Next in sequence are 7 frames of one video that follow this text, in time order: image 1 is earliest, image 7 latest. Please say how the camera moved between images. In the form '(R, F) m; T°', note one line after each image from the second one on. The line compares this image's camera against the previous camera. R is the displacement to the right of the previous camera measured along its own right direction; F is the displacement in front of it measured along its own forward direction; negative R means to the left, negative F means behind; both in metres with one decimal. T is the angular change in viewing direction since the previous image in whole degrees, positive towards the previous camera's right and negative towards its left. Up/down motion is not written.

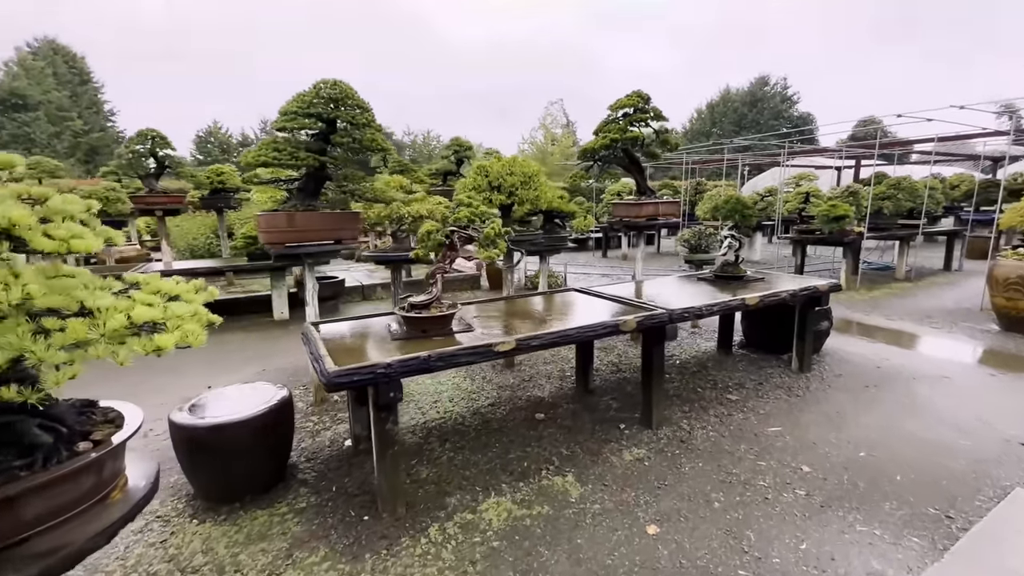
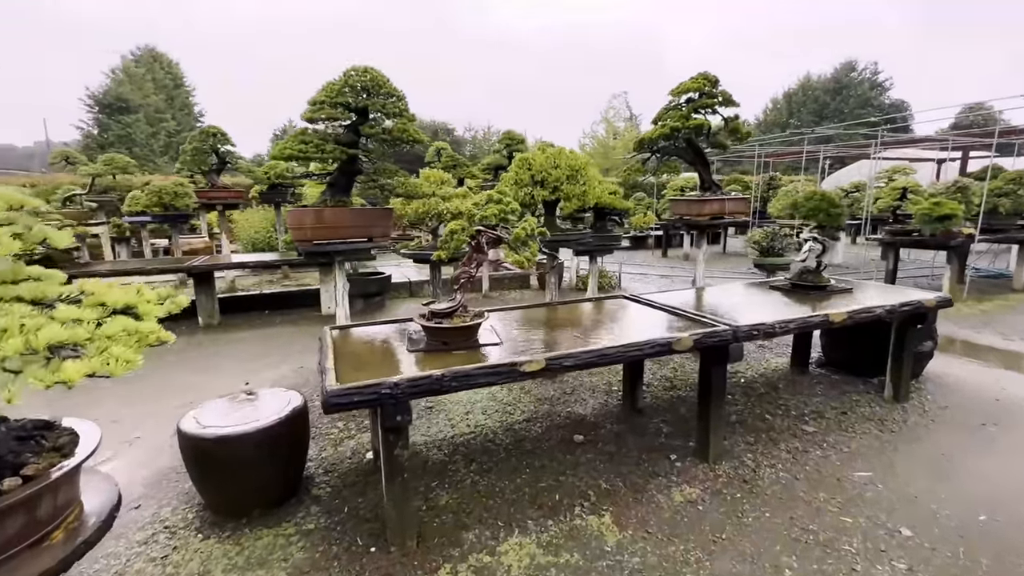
(+0.2, +0.5) m; -7°
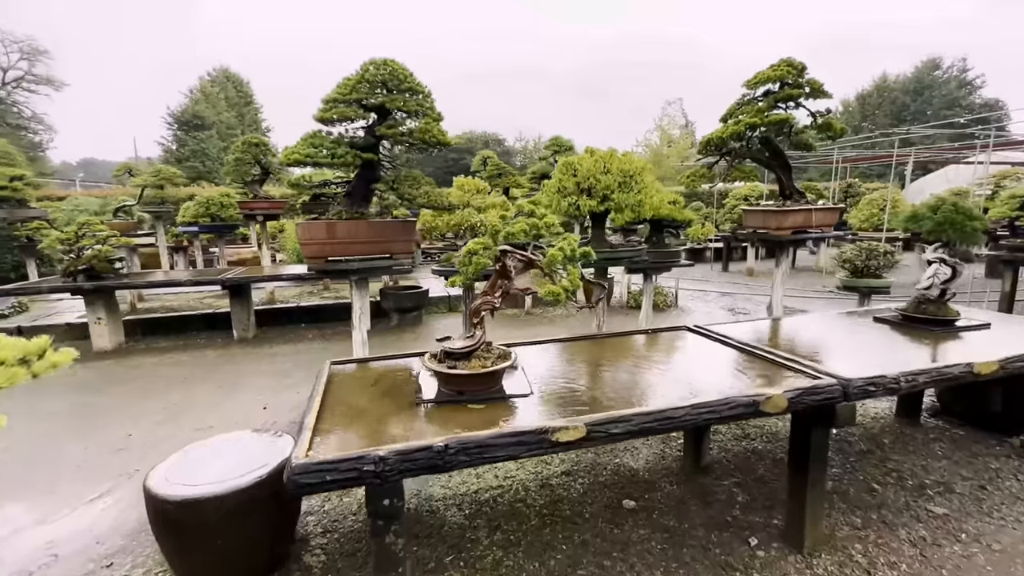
(+0.1, +0.8) m; -6°
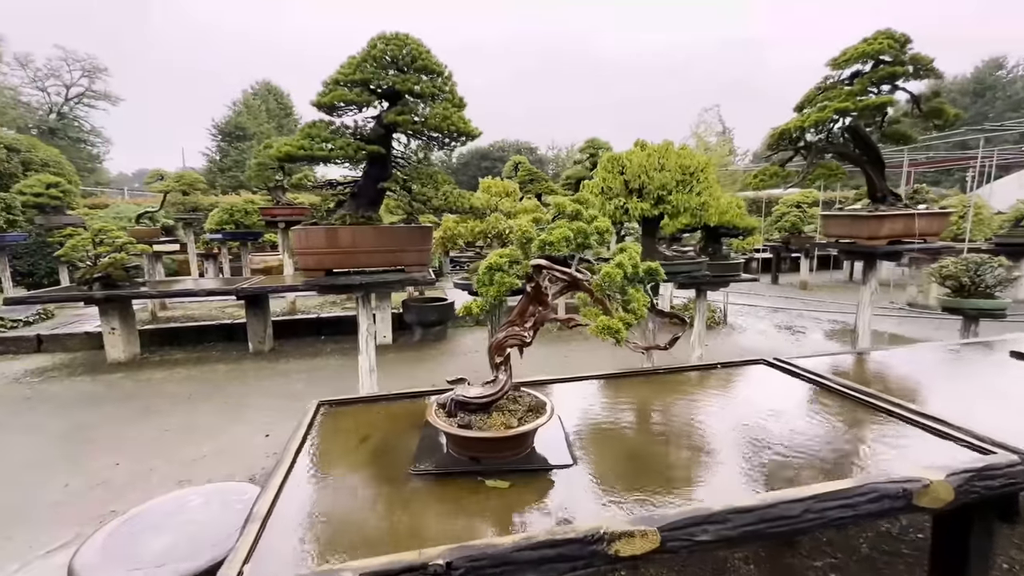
(0.0, +0.8) m; -4°
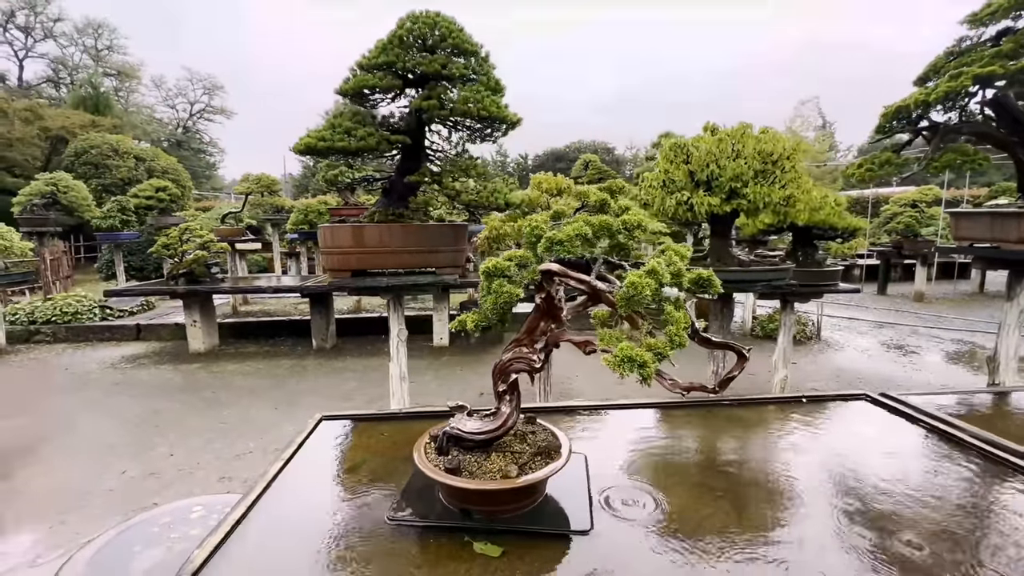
(+0.2, +0.4) m; -9°
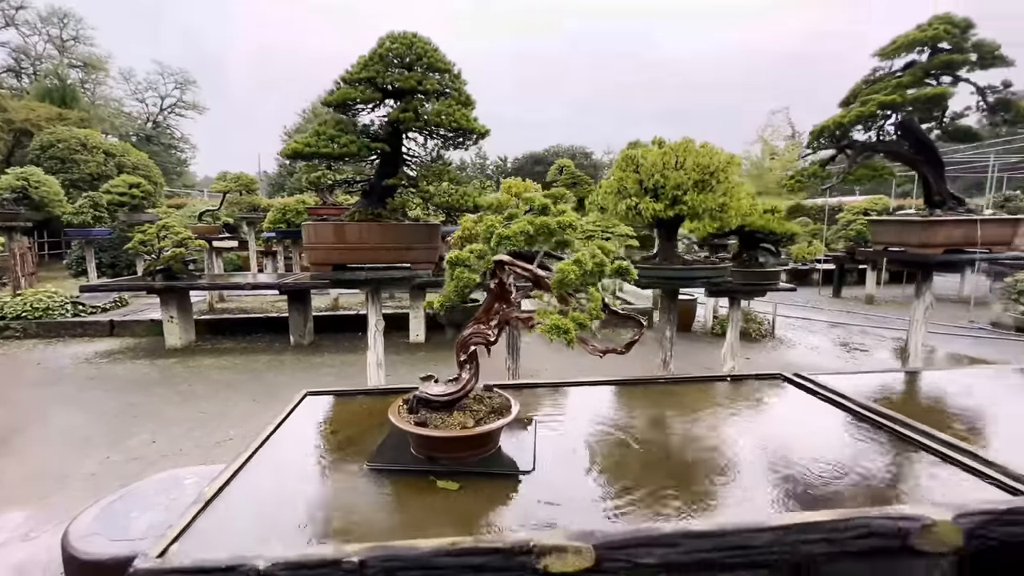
(+0.1, -0.4) m; +3°
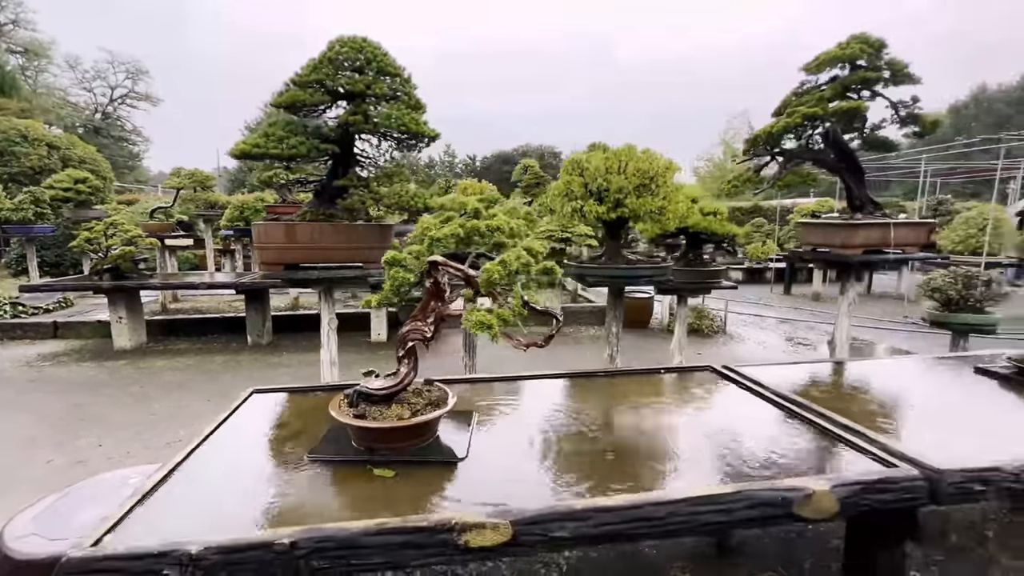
(+0.2, -0.1) m; +4°
